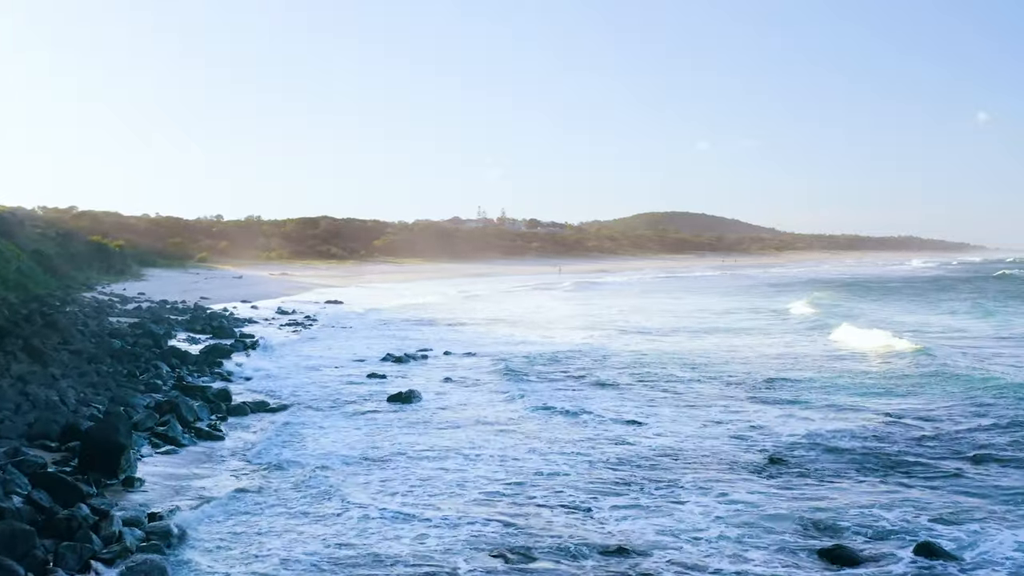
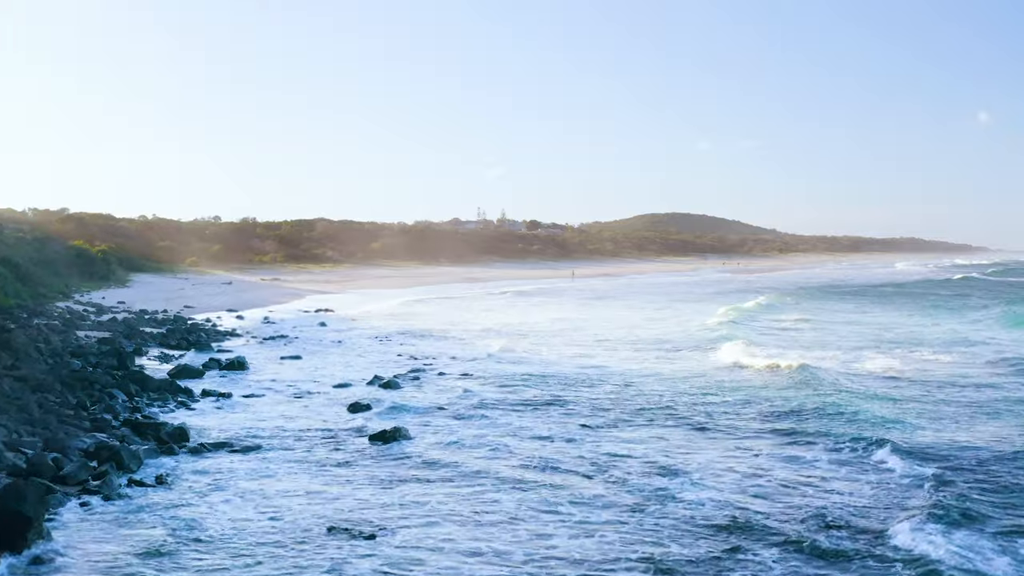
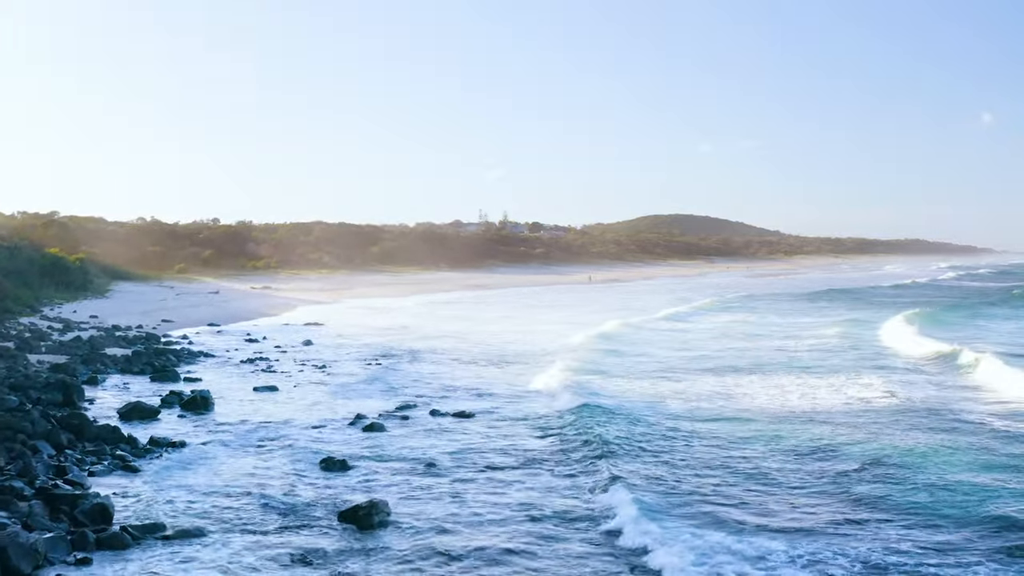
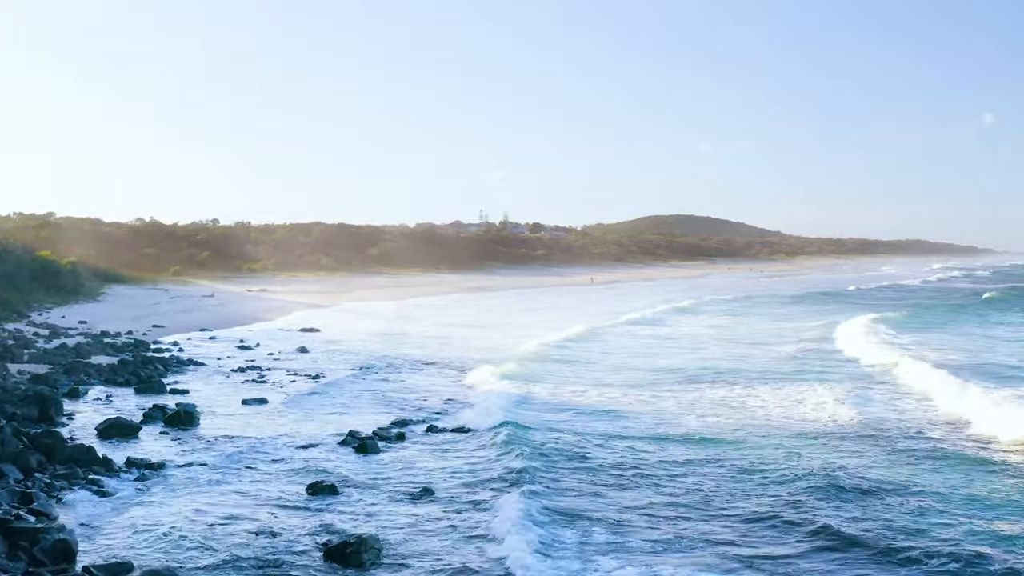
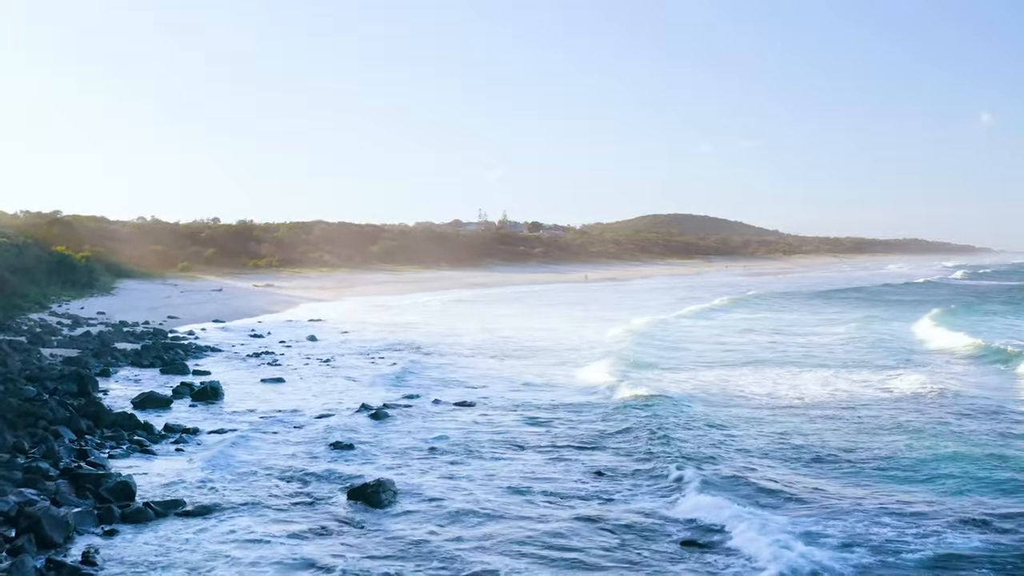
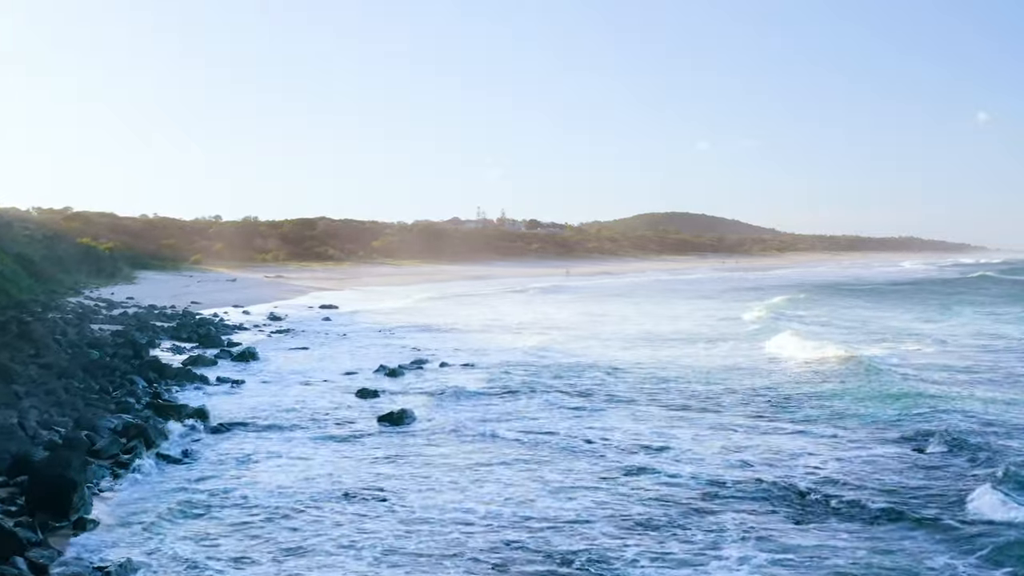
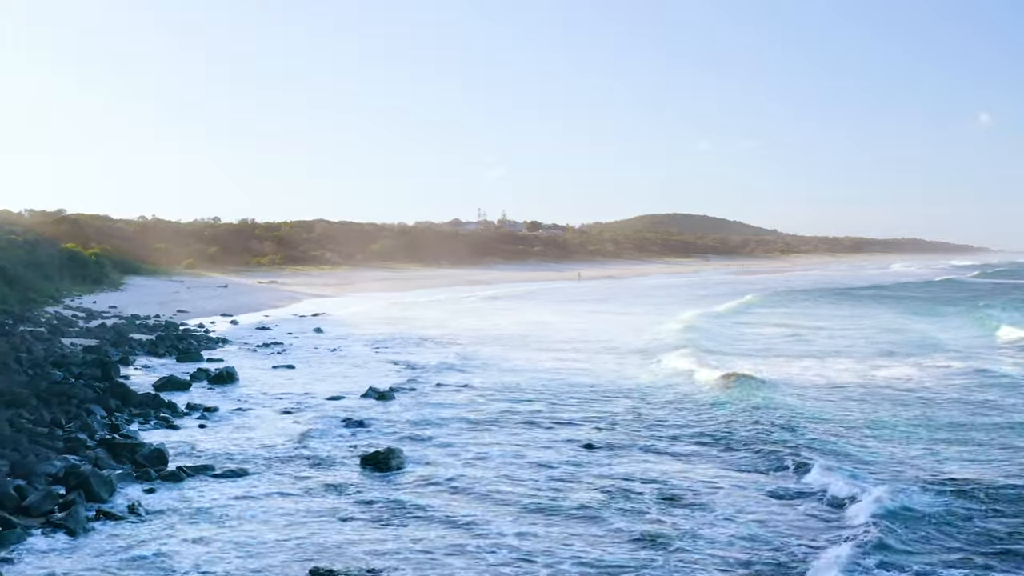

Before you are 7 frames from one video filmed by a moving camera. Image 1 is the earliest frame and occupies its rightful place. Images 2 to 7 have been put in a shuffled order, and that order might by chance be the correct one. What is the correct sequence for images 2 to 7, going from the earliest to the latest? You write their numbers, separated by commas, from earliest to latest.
6, 2, 7, 5, 3, 4
